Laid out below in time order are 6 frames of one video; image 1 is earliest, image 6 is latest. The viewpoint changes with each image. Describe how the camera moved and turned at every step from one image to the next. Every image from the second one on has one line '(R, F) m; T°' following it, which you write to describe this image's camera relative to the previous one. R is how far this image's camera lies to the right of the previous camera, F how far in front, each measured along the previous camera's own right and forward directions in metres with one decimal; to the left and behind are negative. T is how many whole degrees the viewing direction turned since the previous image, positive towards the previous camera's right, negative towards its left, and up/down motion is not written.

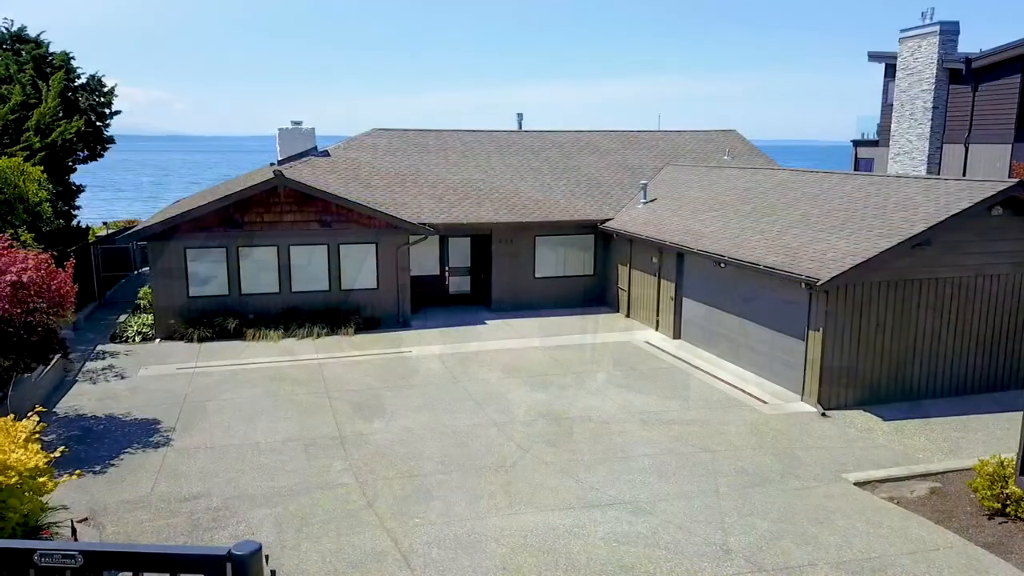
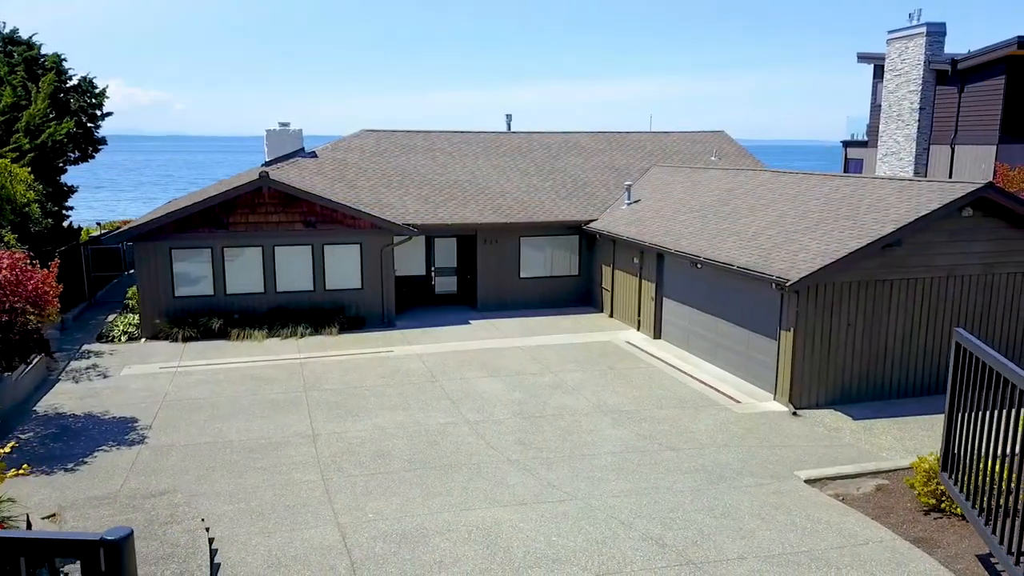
(+0.4, -0.1) m; 0°
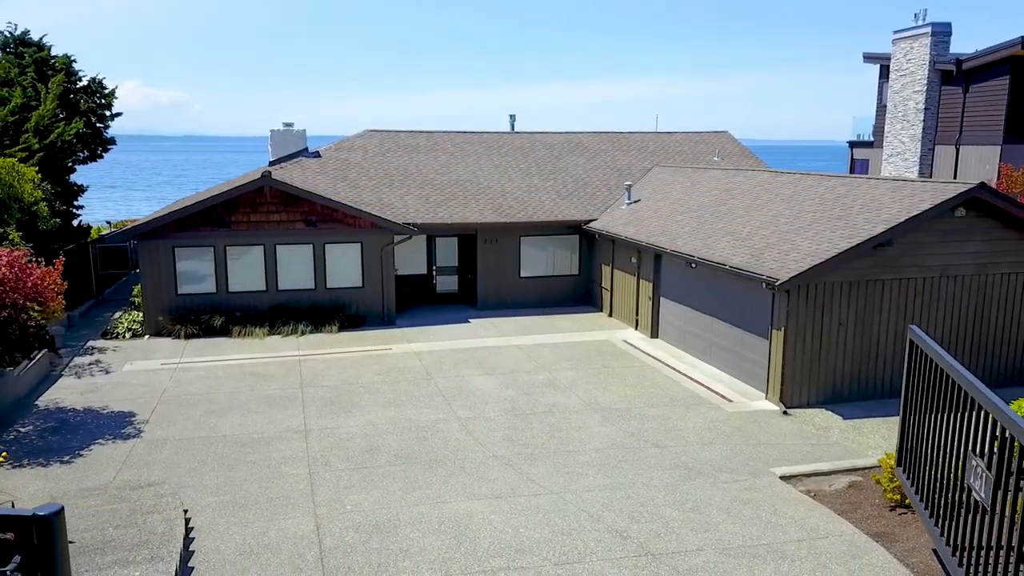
(+0.3, -0.1) m; -1°
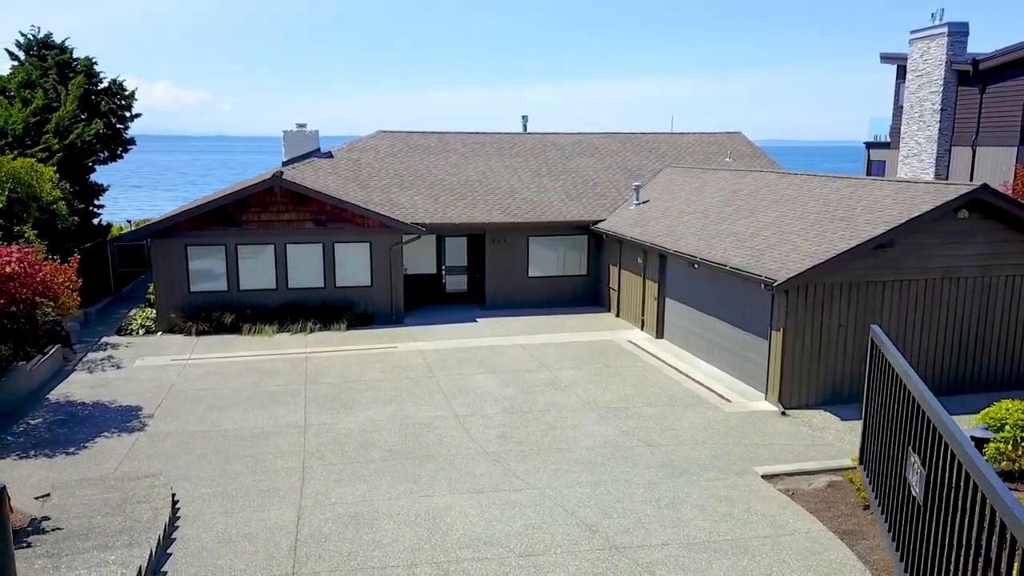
(+0.4, -0.1) m; -2°
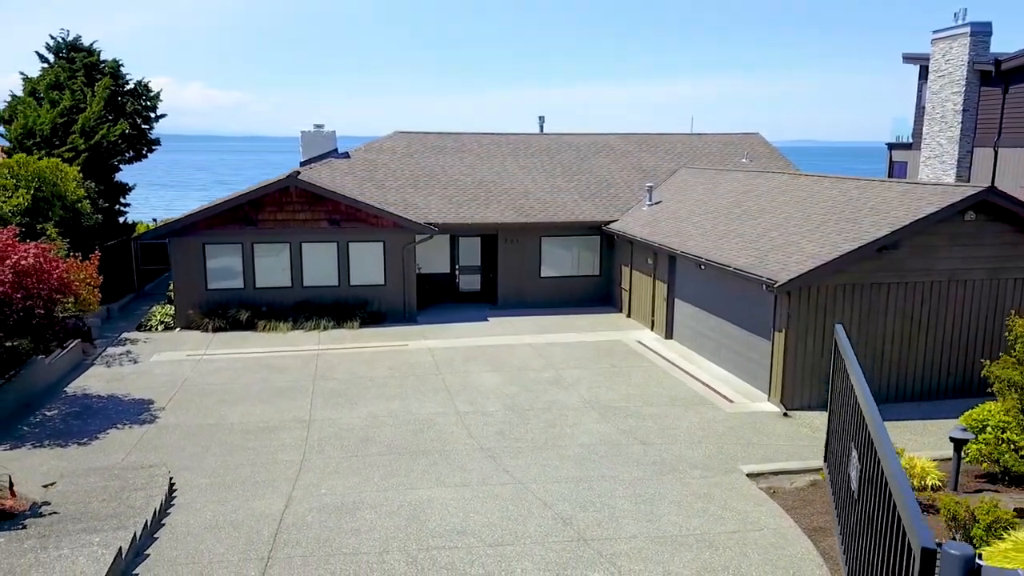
(+0.4, -0.1) m; -2°
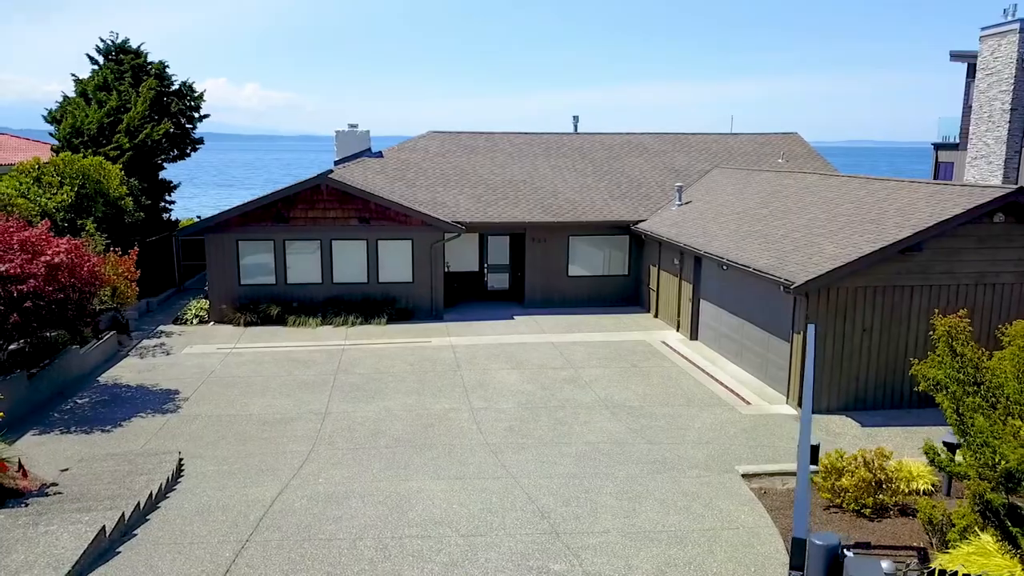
(+0.5, -0.1) m; -3°
